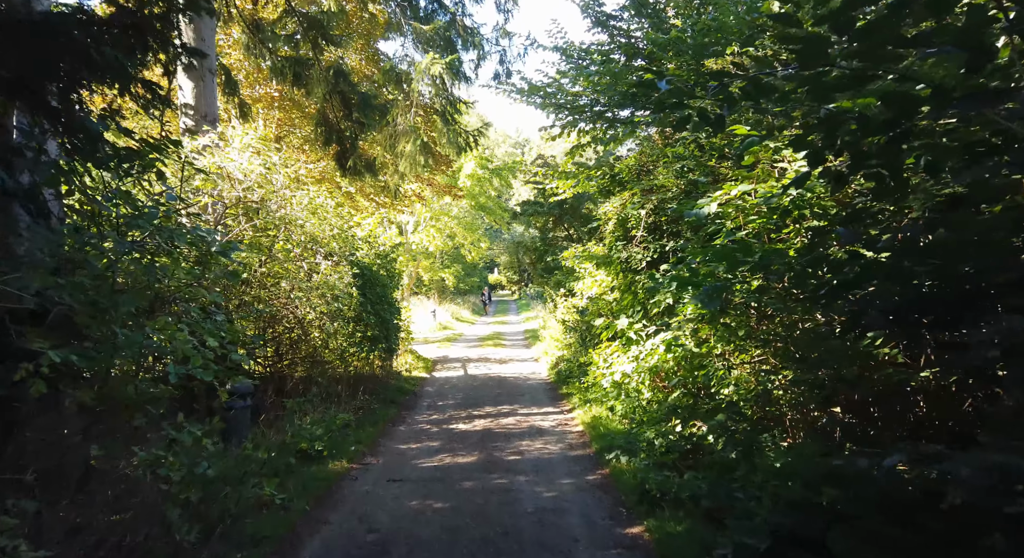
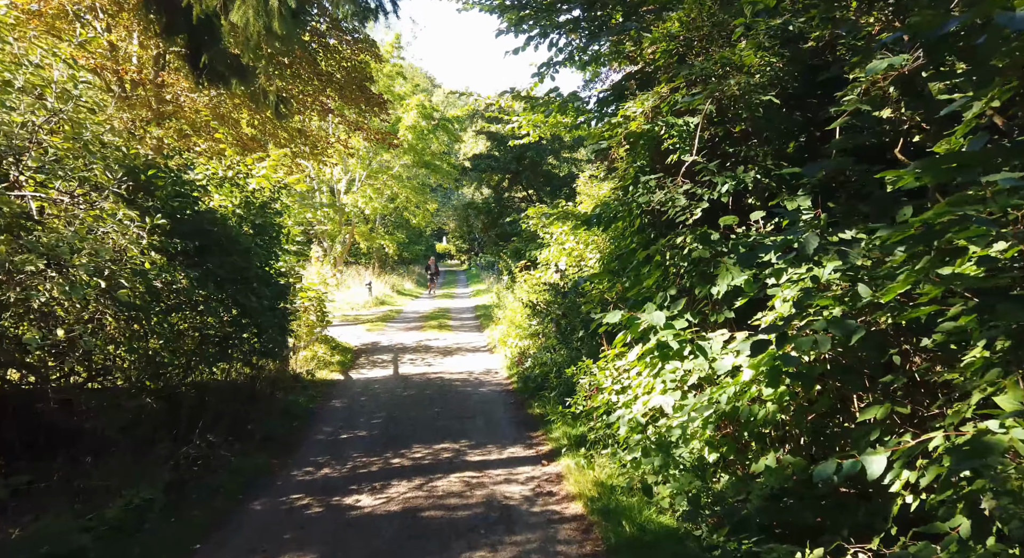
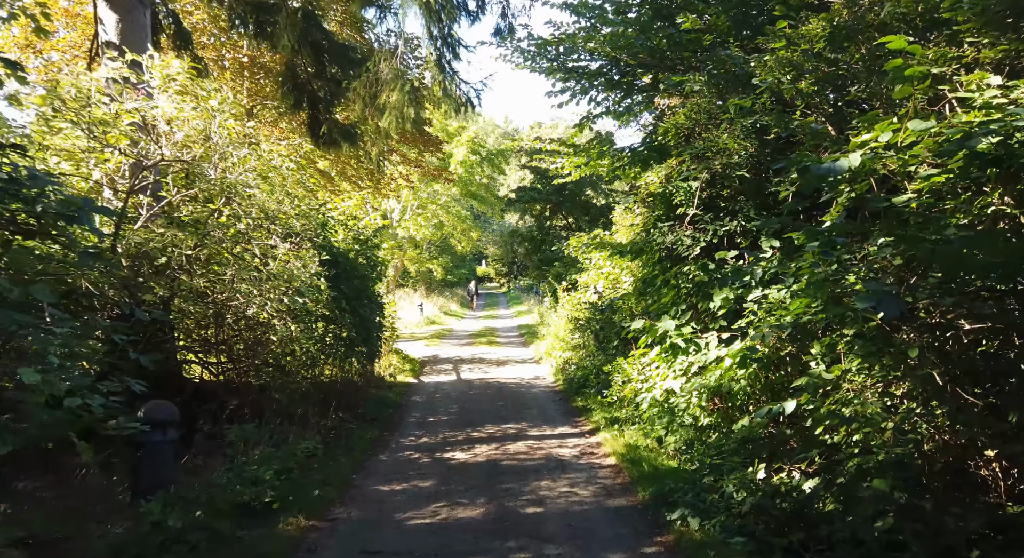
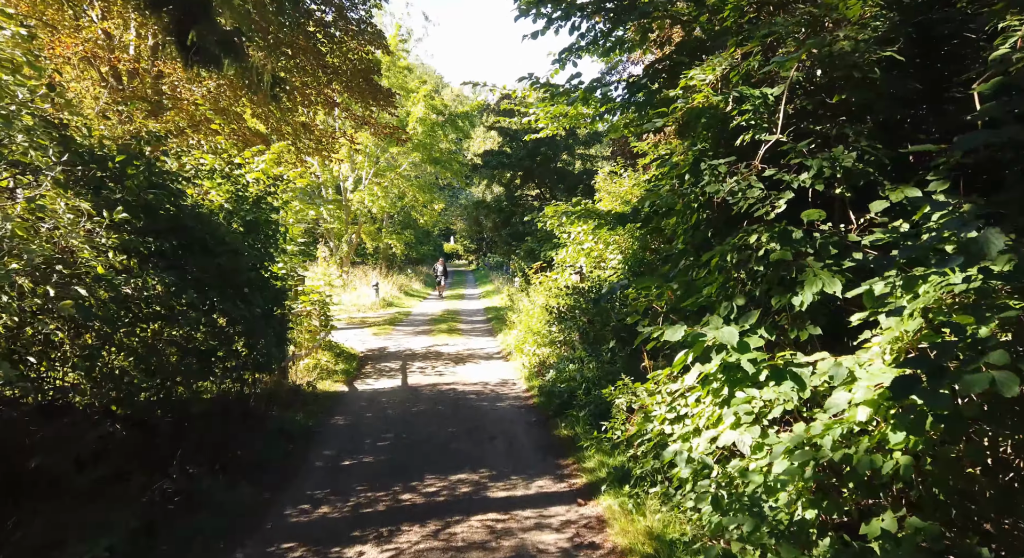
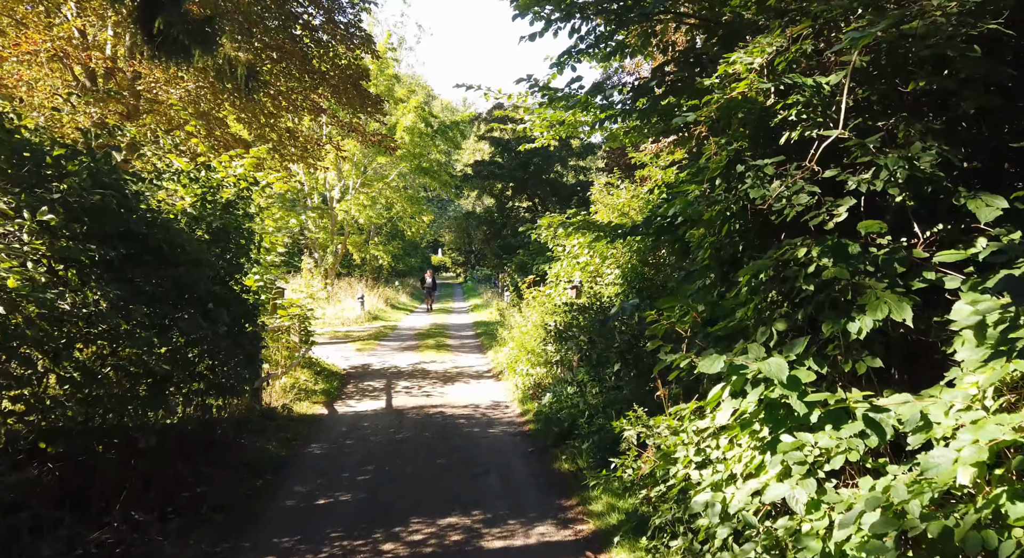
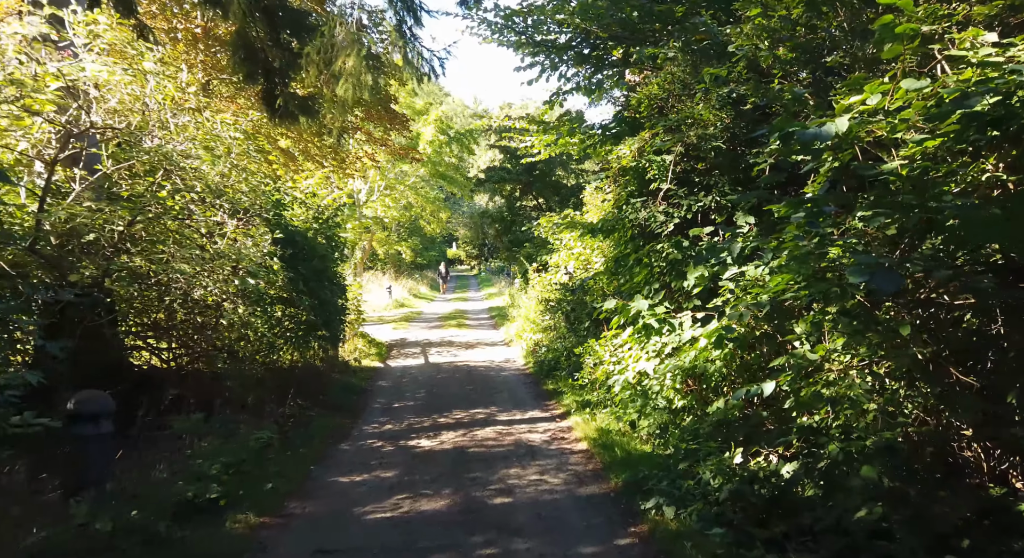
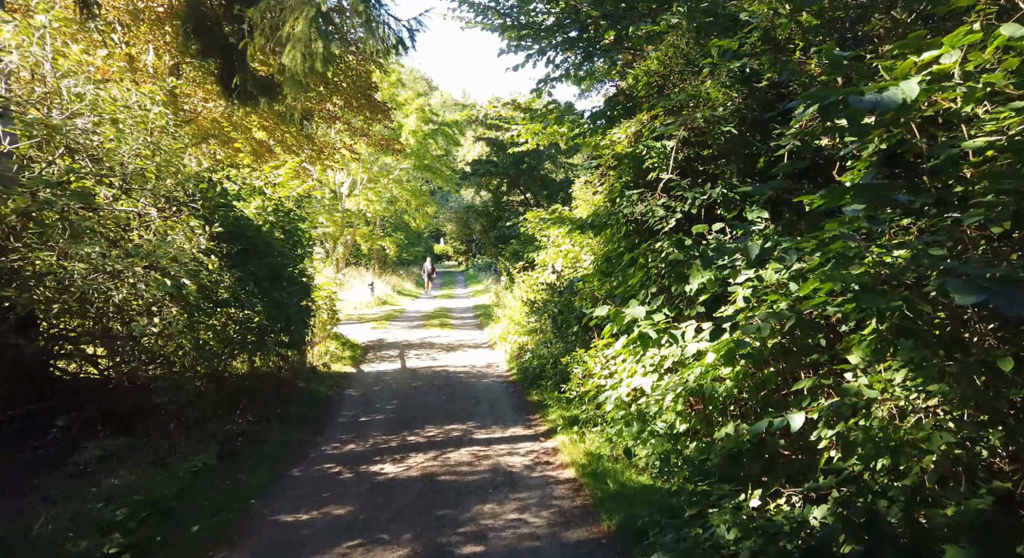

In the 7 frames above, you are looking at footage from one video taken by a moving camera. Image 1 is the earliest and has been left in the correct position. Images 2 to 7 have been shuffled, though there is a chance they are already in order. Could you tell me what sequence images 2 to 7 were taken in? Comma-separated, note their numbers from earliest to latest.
3, 6, 7, 2, 4, 5
